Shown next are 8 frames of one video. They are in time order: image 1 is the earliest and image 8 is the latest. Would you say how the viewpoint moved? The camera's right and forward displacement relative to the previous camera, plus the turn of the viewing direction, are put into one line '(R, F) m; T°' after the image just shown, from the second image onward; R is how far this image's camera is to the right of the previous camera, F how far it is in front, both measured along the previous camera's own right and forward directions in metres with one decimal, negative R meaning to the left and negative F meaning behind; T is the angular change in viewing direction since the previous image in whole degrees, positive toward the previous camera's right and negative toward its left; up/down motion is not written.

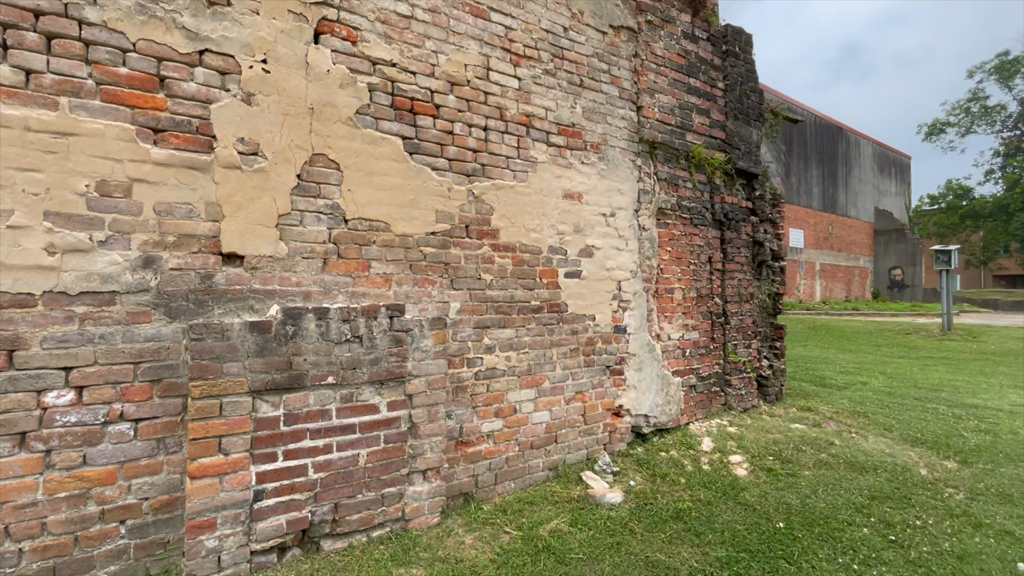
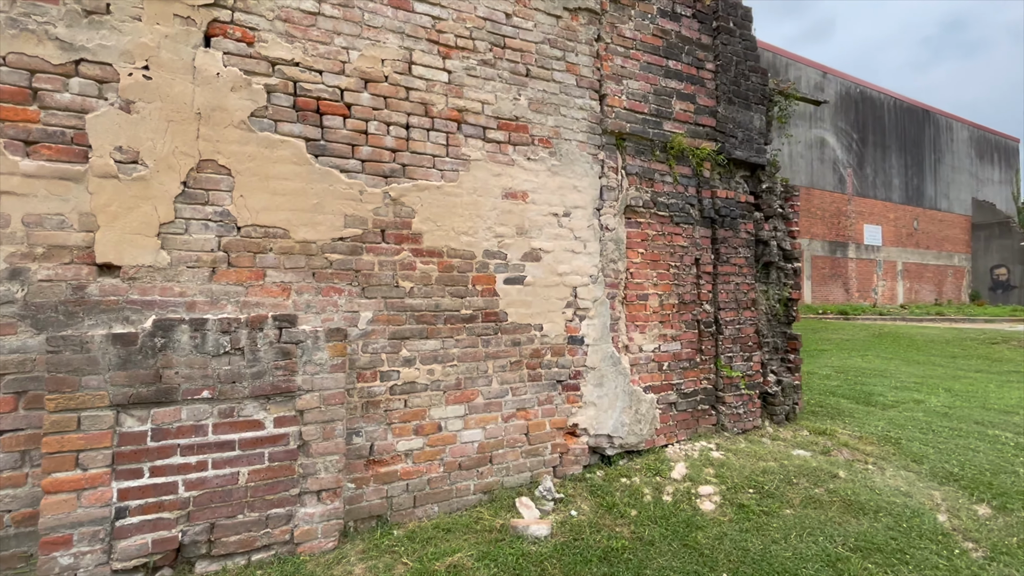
(+0.8, +0.3) m; -8°
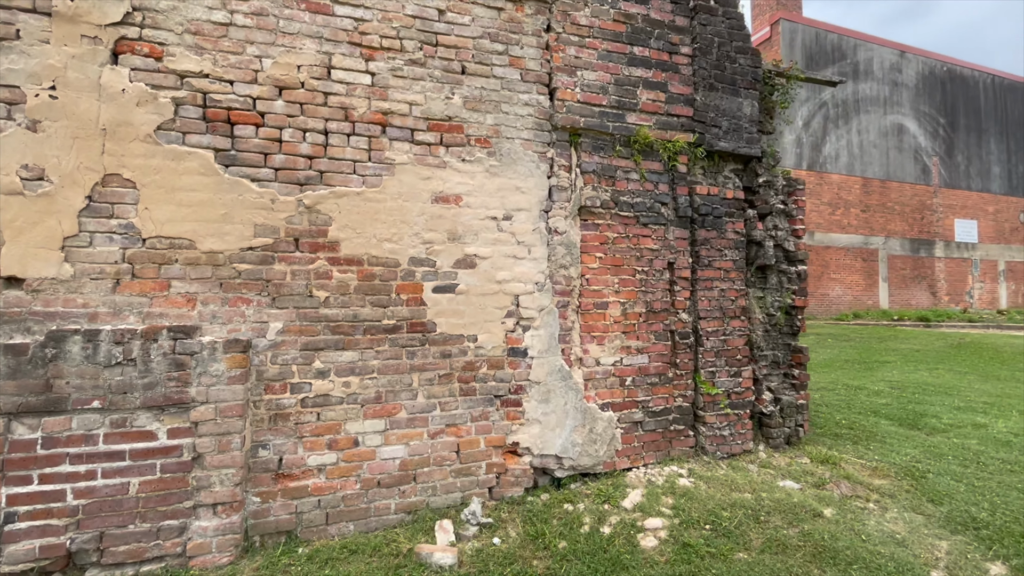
(+0.8, +0.2) m; -8°
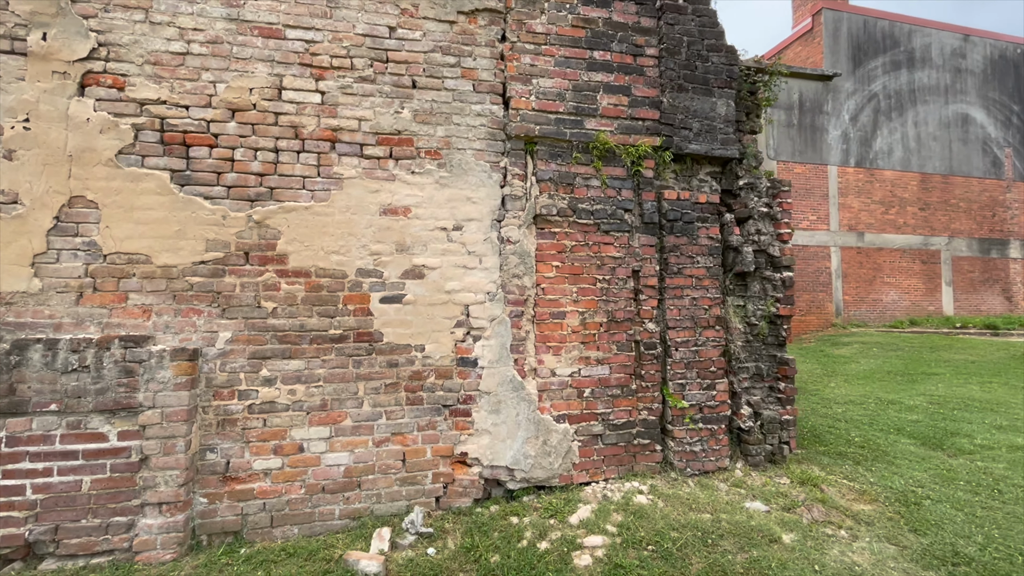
(+0.6, 0.0) m; -6°
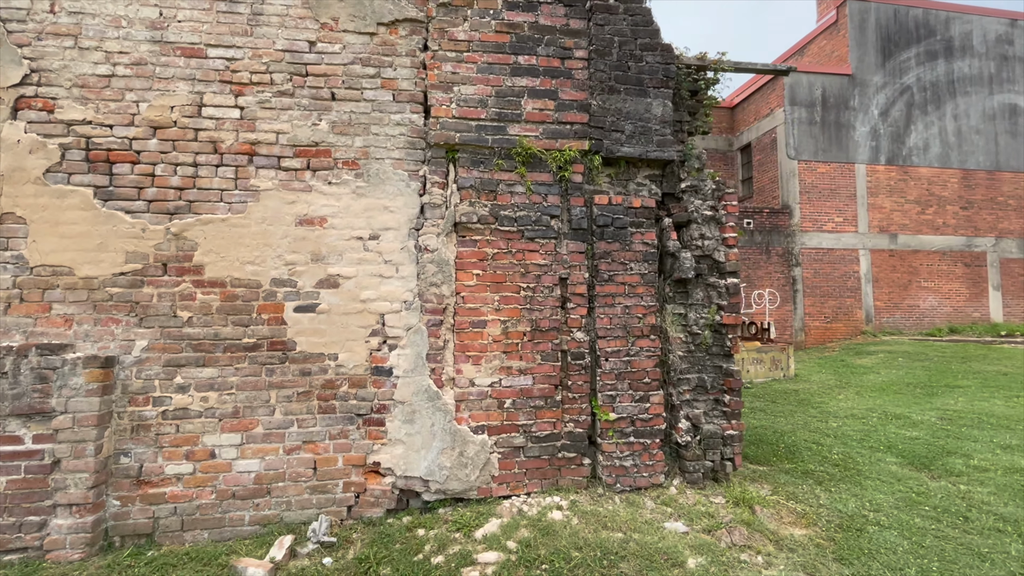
(+0.8, +0.1) m; -5°
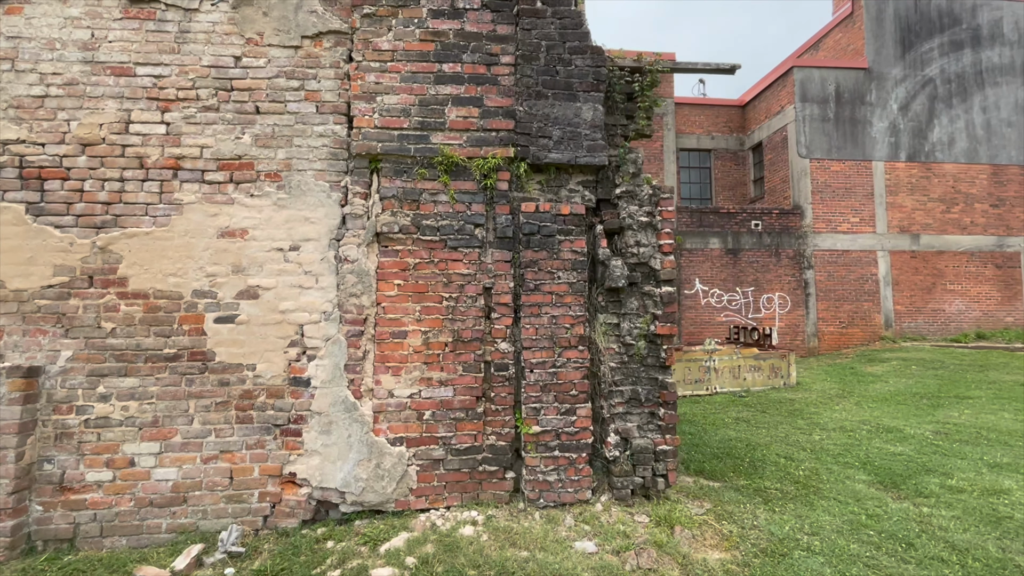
(+0.7, +0.1) m; -3°
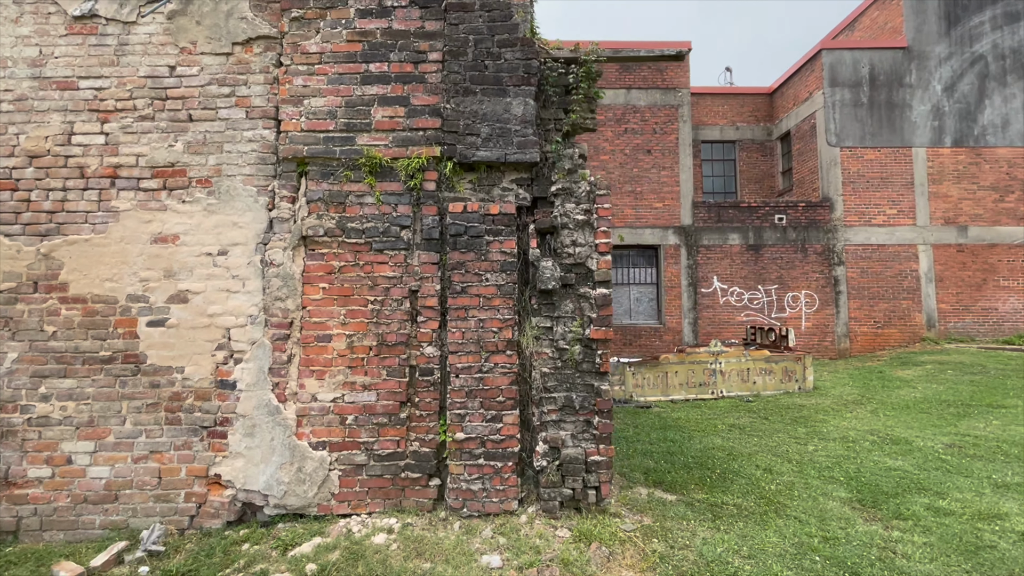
(+0.8, +0.1) m; -5°
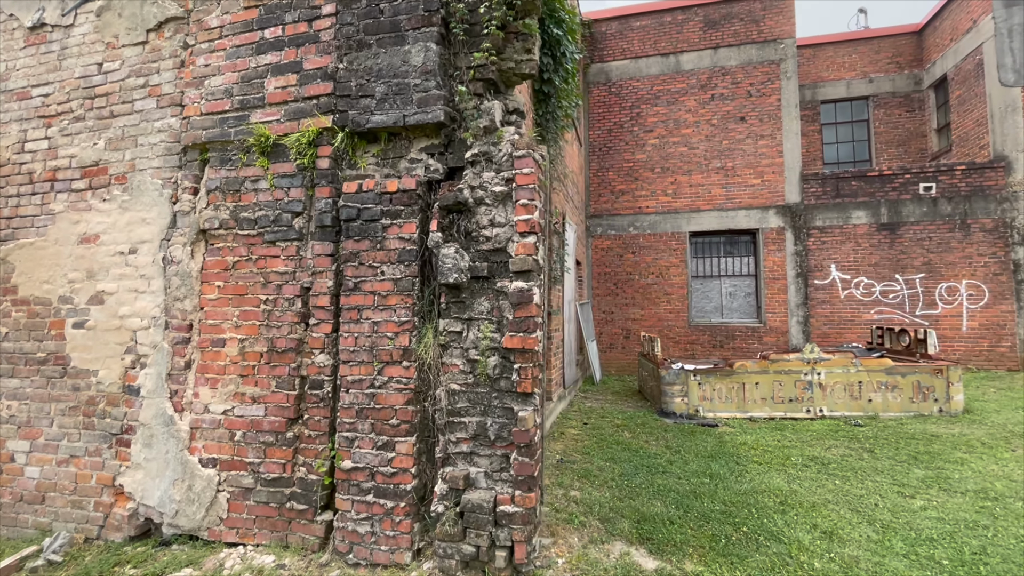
(+1.1, +0.8) m; -15°
